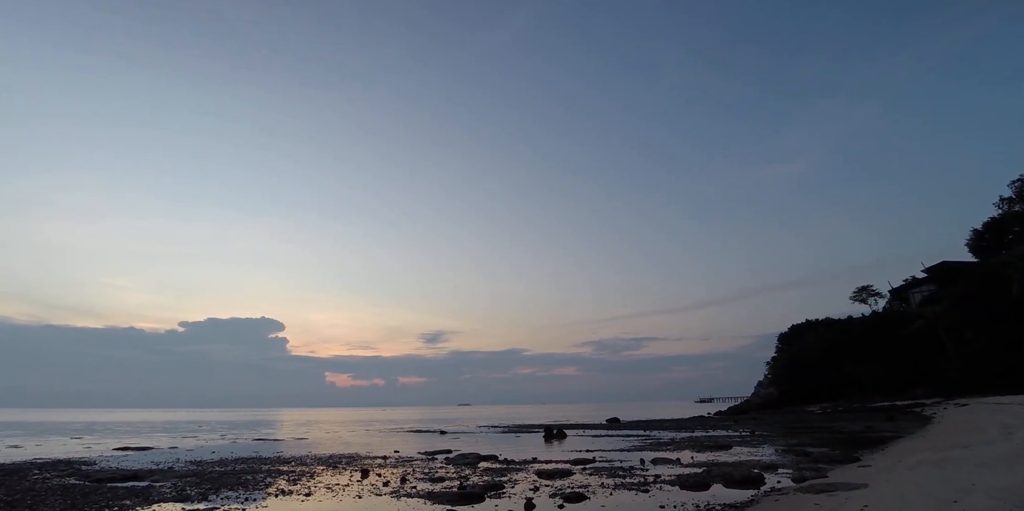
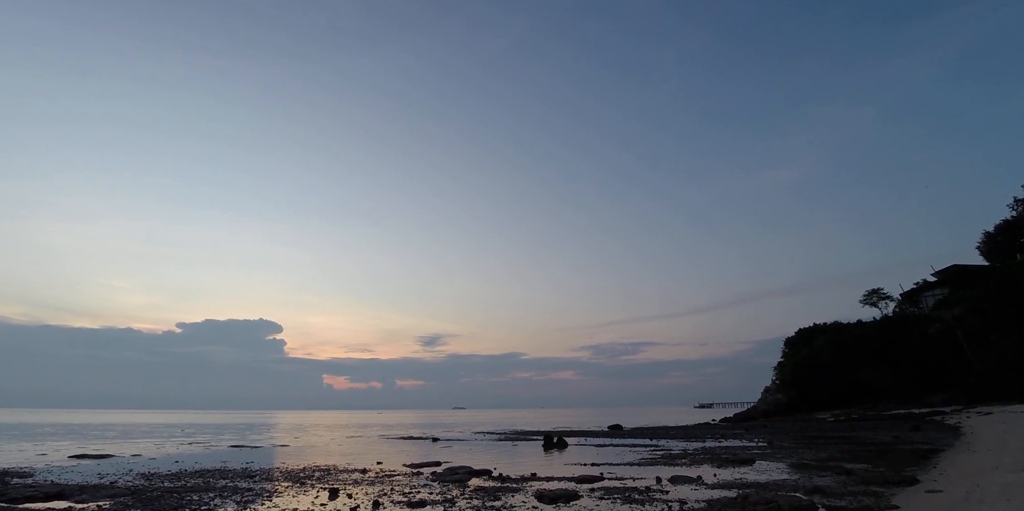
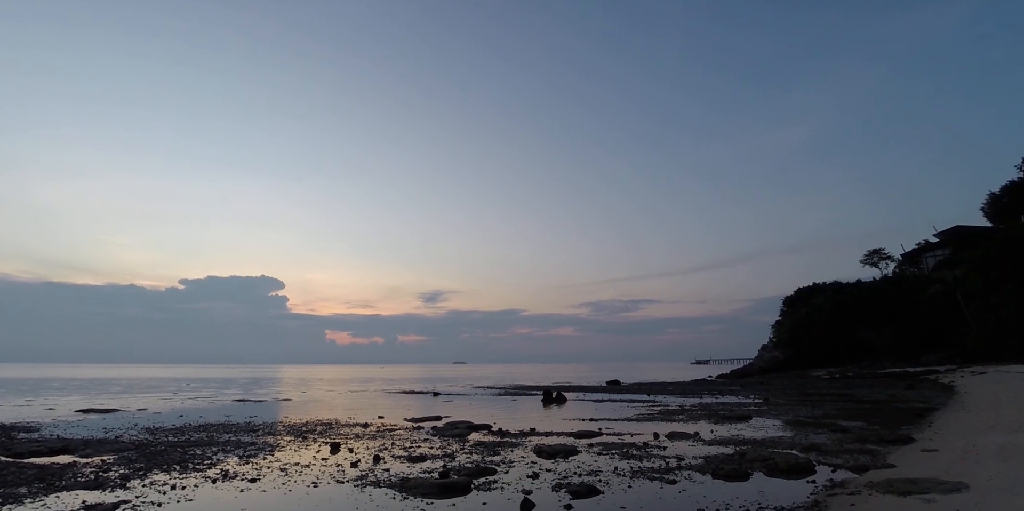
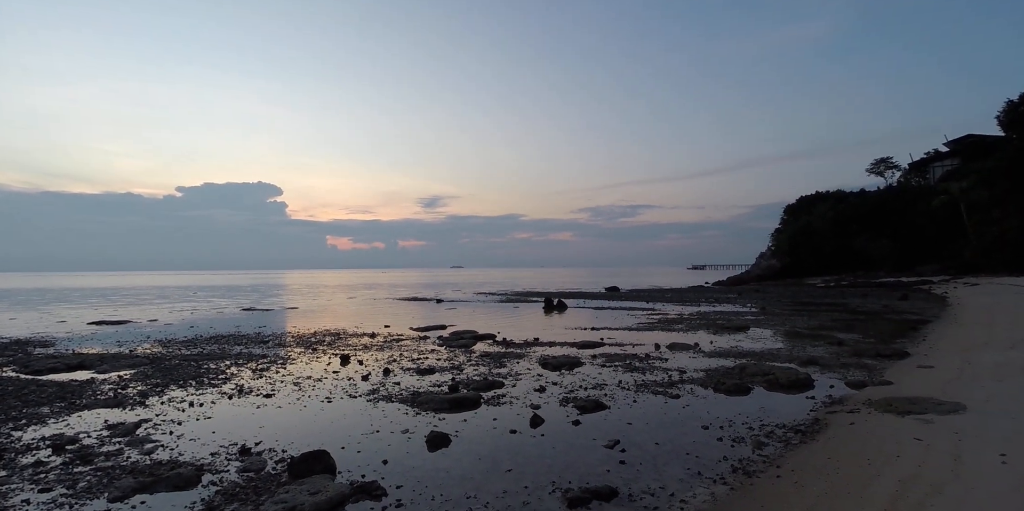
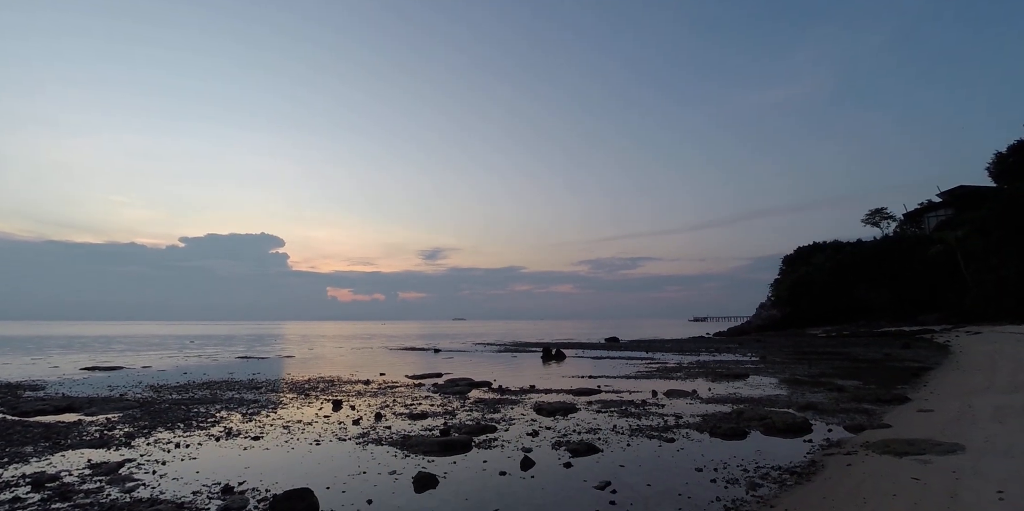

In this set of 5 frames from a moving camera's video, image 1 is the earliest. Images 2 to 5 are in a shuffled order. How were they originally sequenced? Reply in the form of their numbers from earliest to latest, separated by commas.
2, 3, 5, 4
